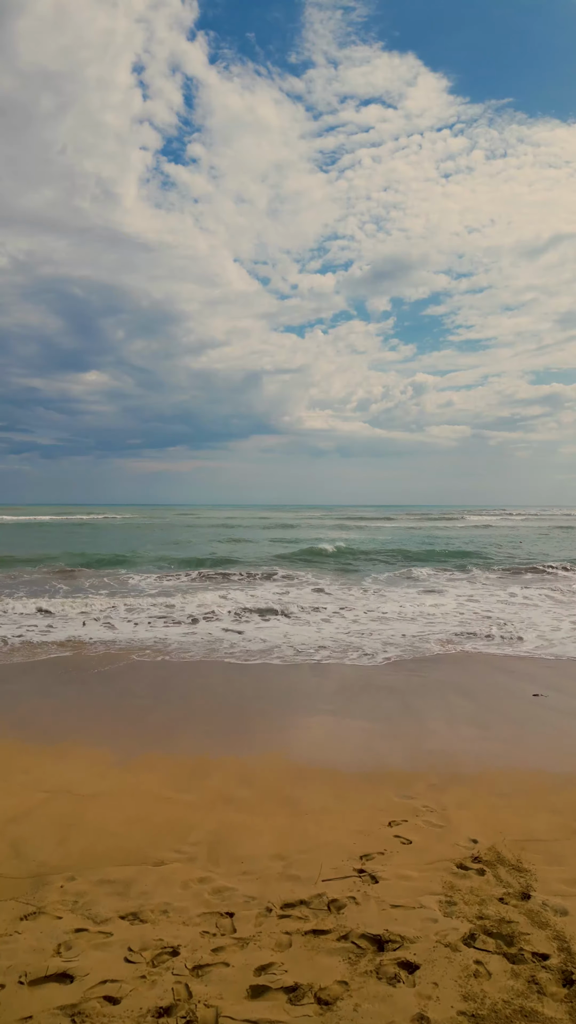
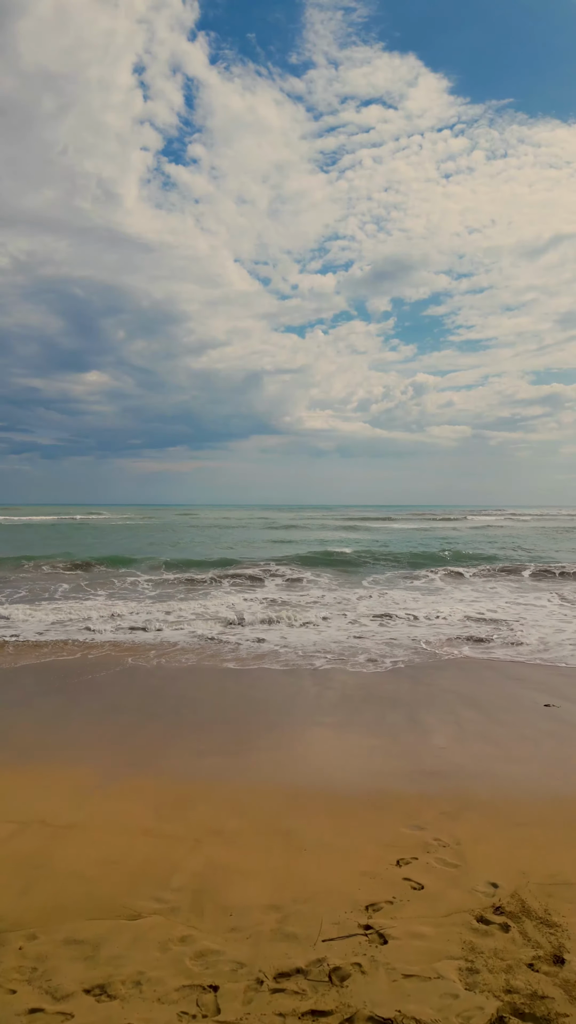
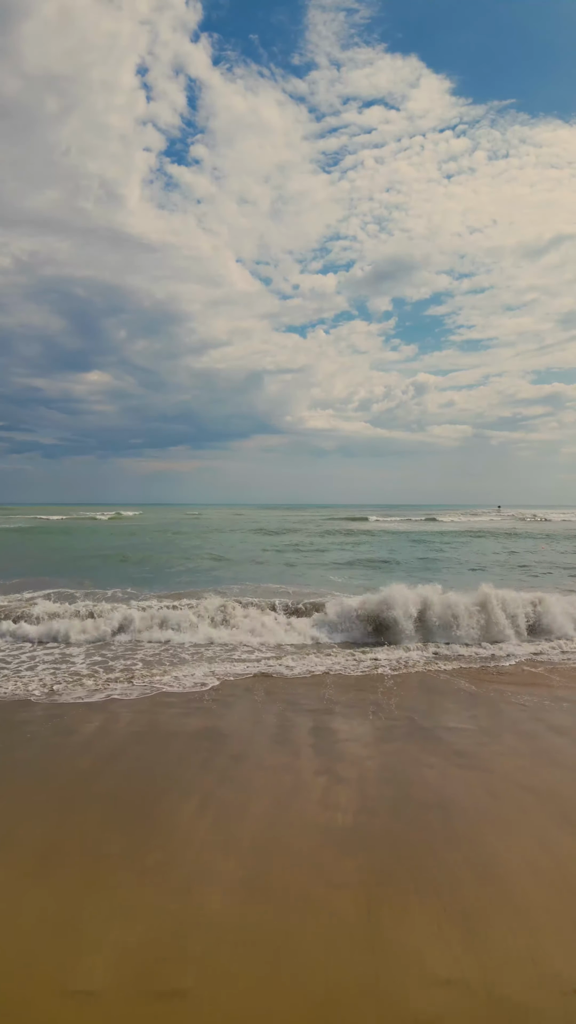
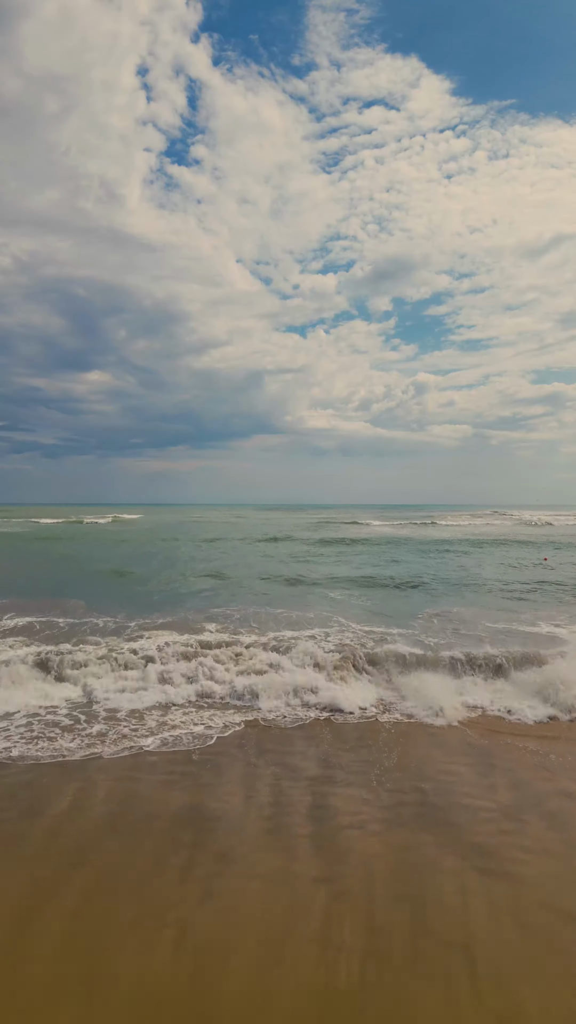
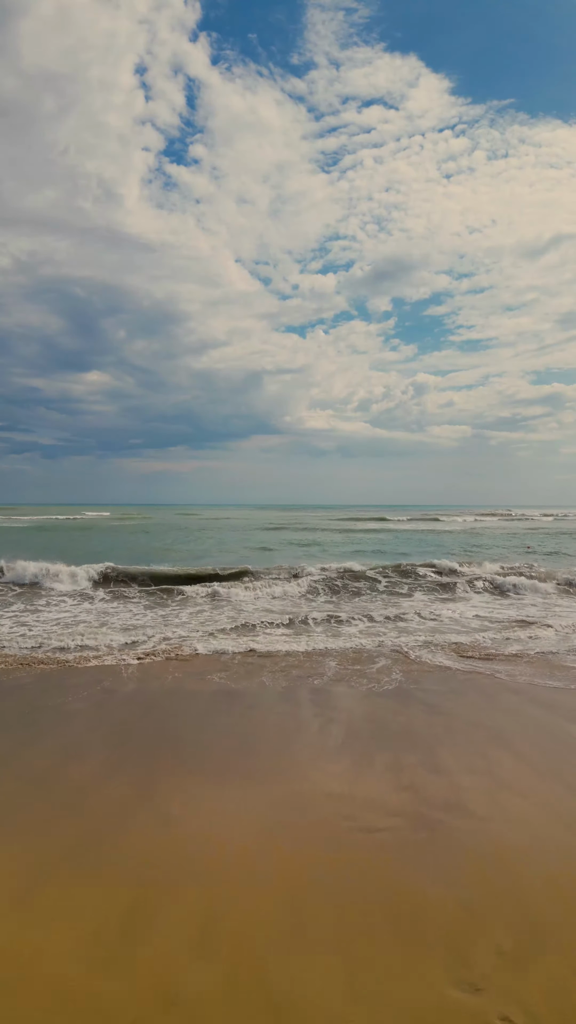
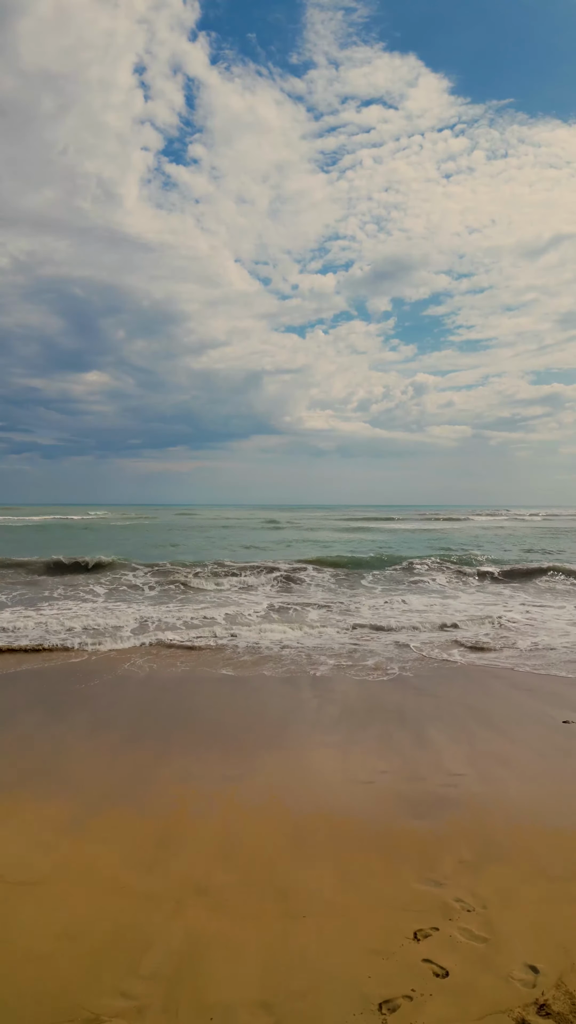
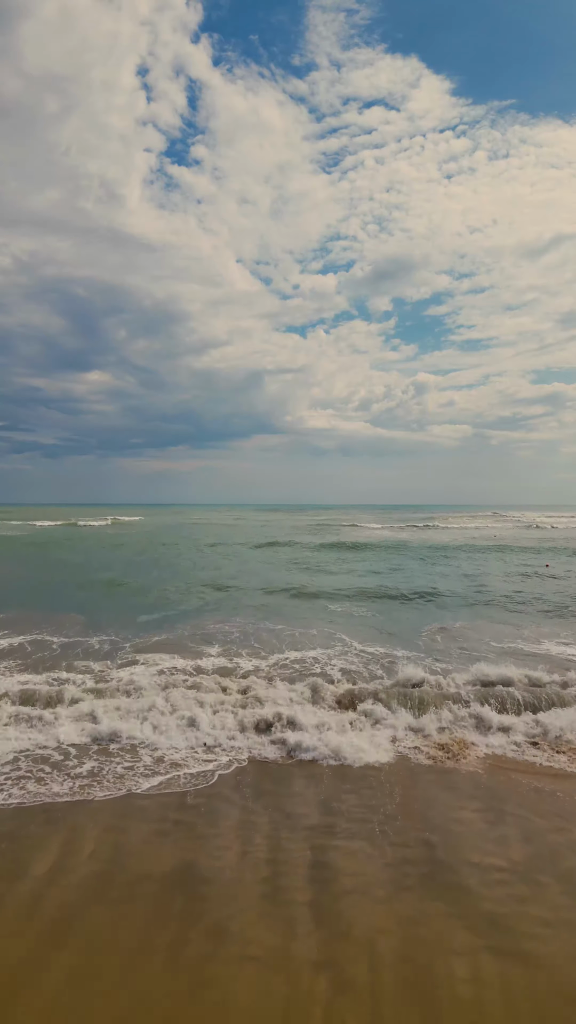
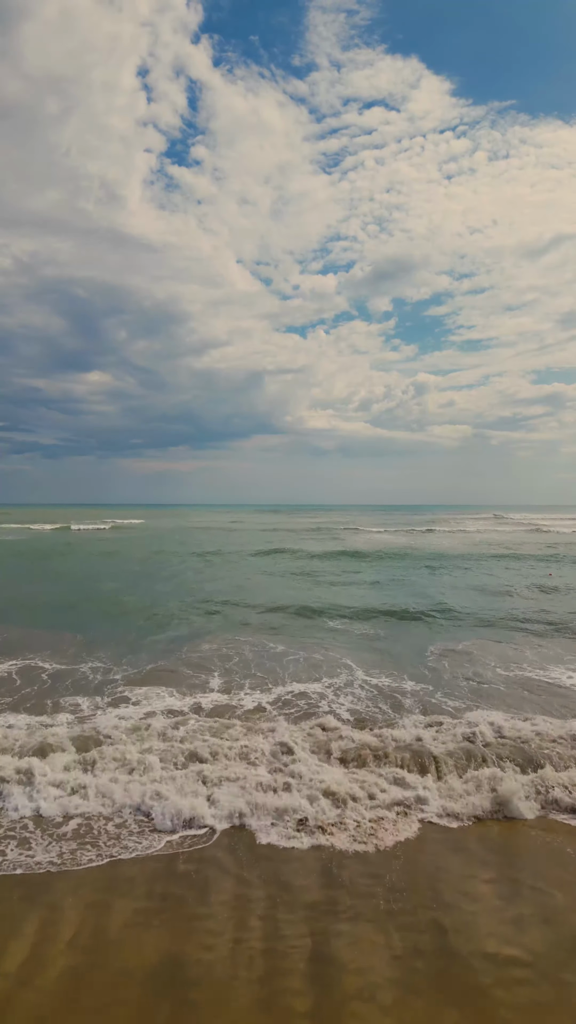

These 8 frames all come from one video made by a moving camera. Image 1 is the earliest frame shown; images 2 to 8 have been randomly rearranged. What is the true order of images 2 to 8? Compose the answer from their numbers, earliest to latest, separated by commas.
2, 6, 5, 3, 4, 7, 8
